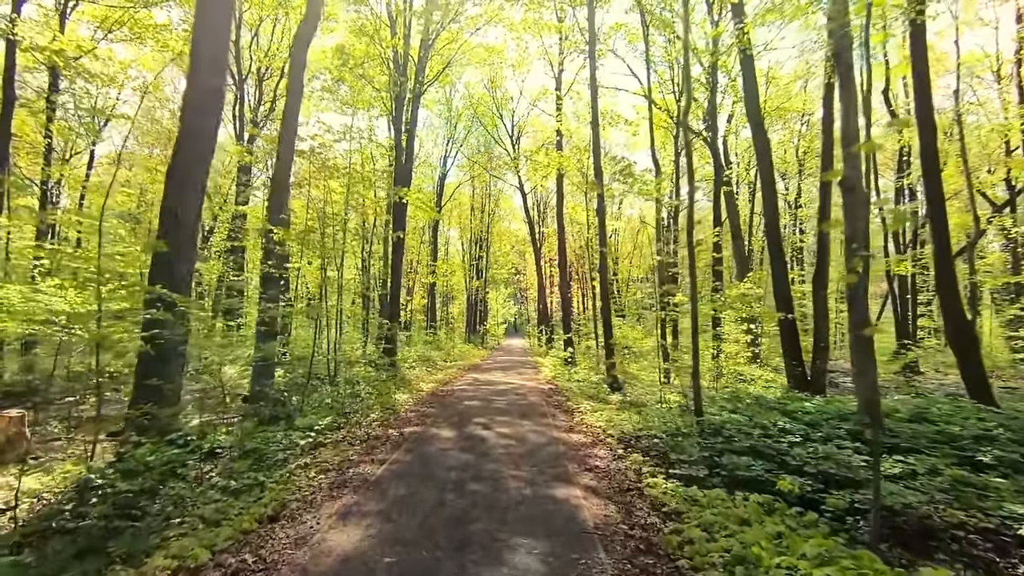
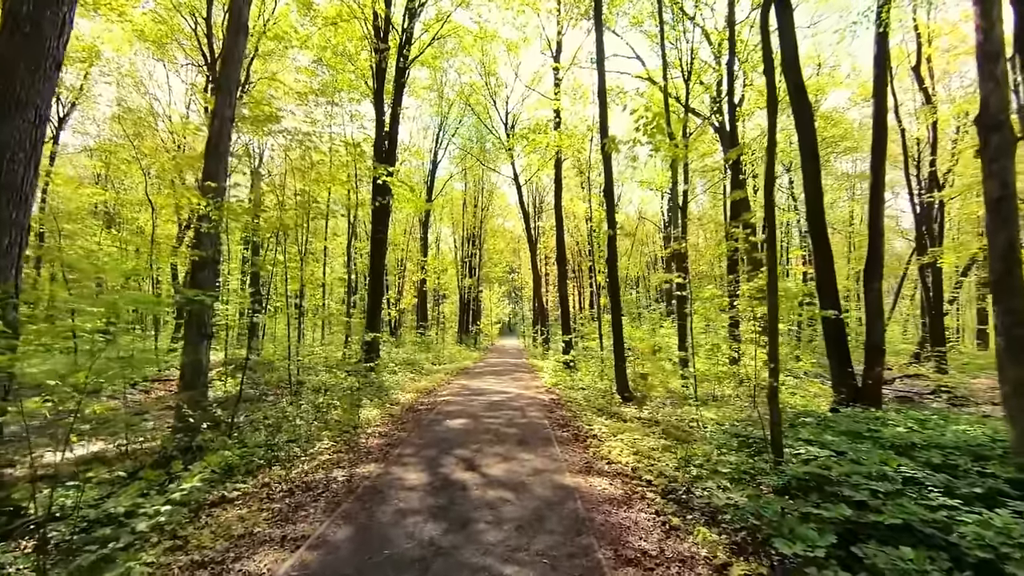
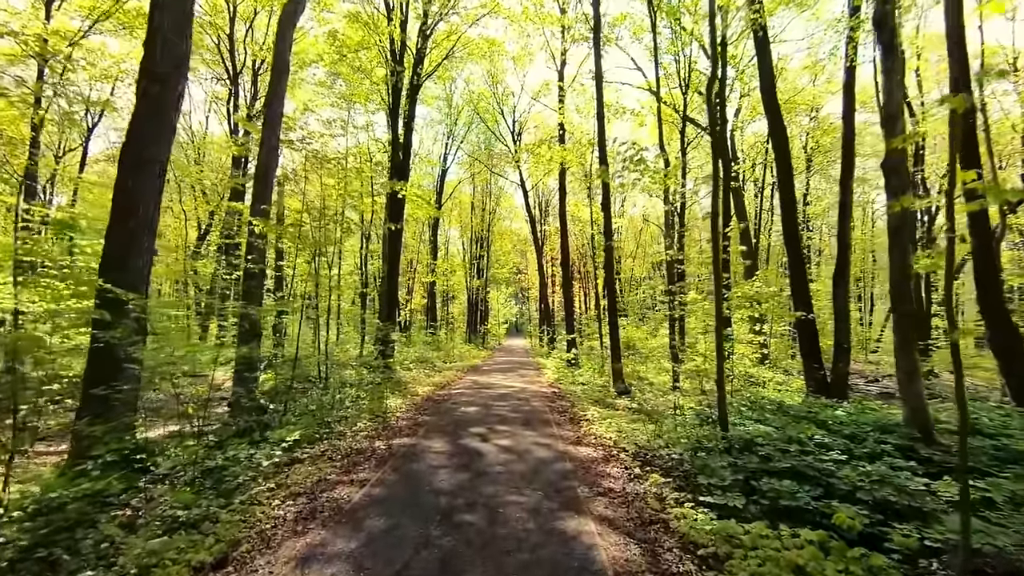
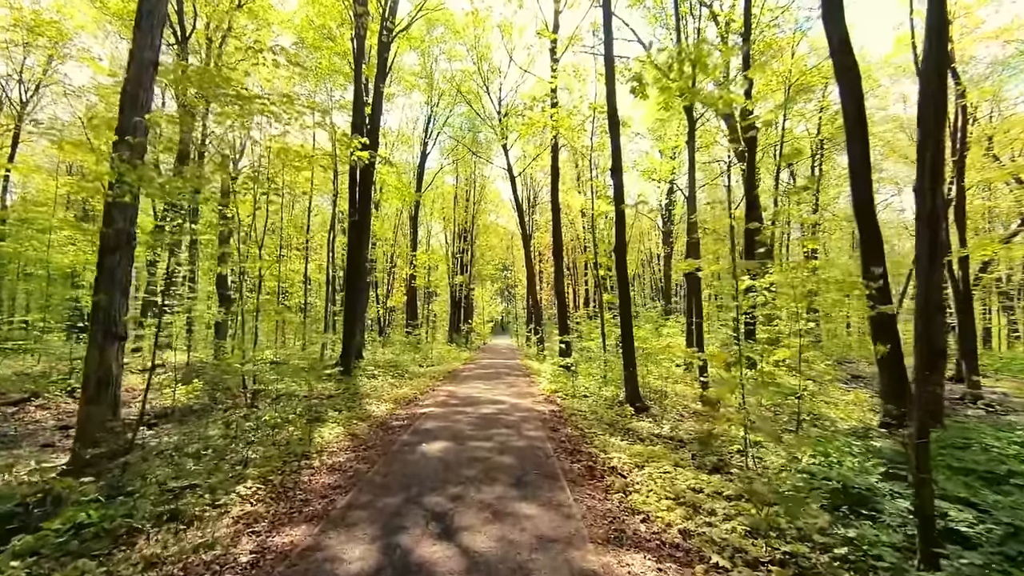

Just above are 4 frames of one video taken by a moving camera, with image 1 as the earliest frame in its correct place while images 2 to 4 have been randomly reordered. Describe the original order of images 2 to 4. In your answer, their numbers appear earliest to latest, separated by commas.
3, 2, 4
